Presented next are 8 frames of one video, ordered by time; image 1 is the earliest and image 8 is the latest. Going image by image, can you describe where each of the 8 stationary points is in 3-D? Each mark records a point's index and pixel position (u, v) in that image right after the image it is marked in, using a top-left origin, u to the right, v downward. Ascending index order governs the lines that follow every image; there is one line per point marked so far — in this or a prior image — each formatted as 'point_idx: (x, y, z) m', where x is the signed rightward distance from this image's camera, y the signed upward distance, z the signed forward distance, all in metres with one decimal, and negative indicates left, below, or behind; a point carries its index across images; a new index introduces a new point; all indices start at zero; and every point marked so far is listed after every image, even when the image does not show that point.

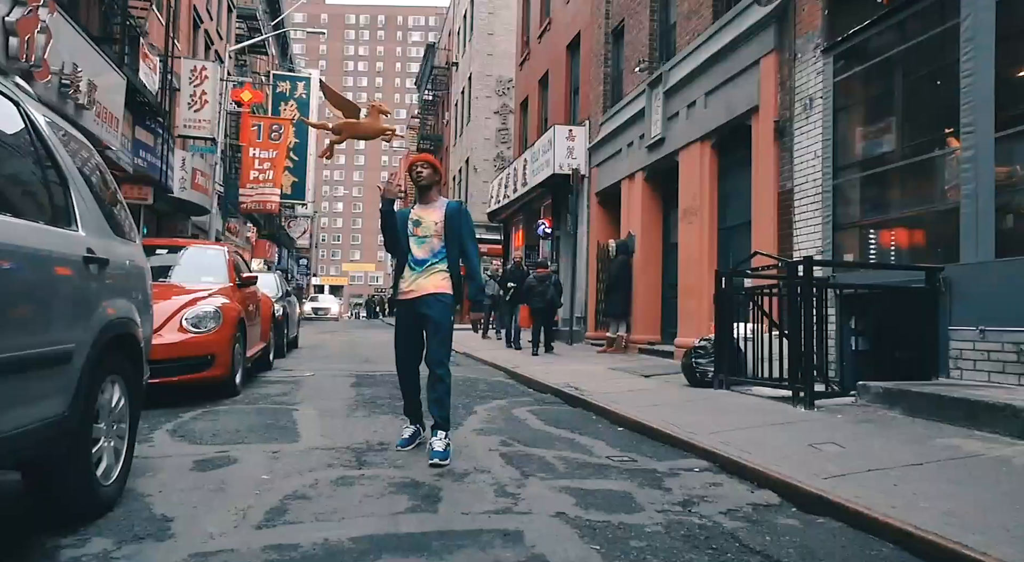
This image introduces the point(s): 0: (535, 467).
0: (+0.2, -1.3, +4.8) m
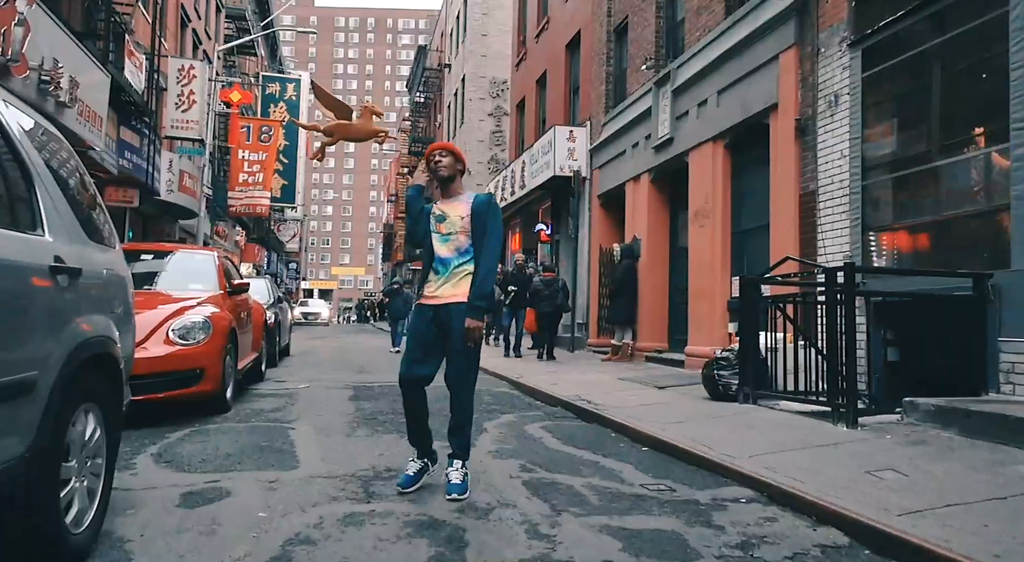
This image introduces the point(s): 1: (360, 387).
0: (+0.3, -1.4, +4.3) m
1: (-2.3, -1.6, +9.9) m
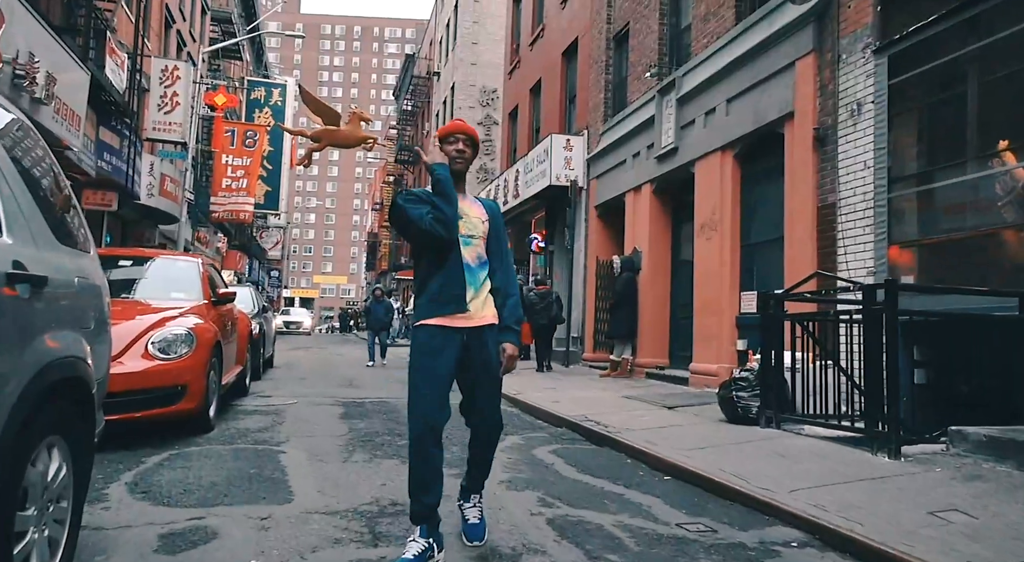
0: (+0.5, -1.5, +3.8) m
1: (-2.3, -1.7, +9.4) m
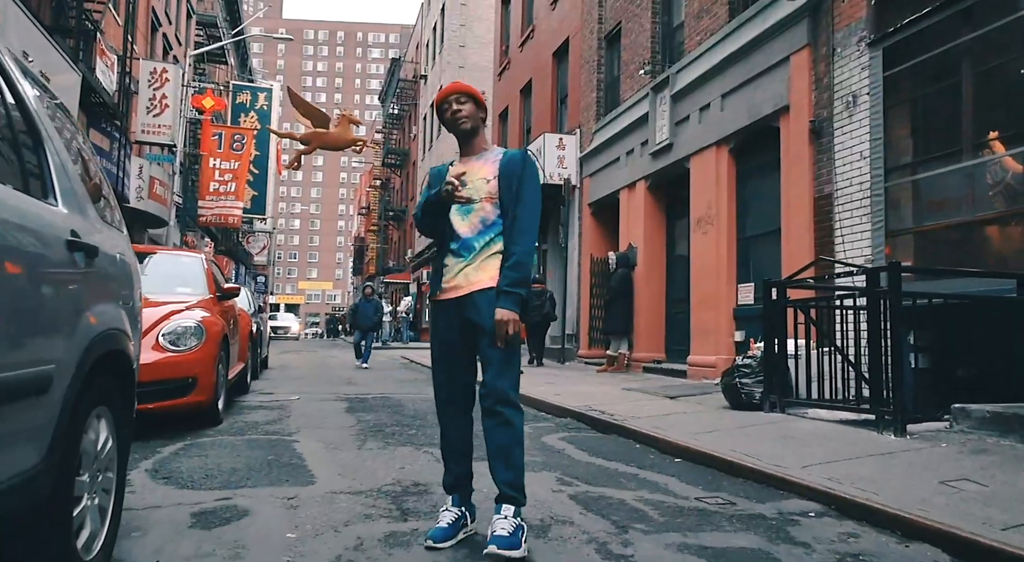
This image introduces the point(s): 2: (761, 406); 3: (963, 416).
0: (+0.6, -1.3, +3.8) m
1: (-2.2, -1.6, +9.4) m
2: (+2.7, -1.3, +7.2) m
3: (+3.5, -1.1, +5.3) m
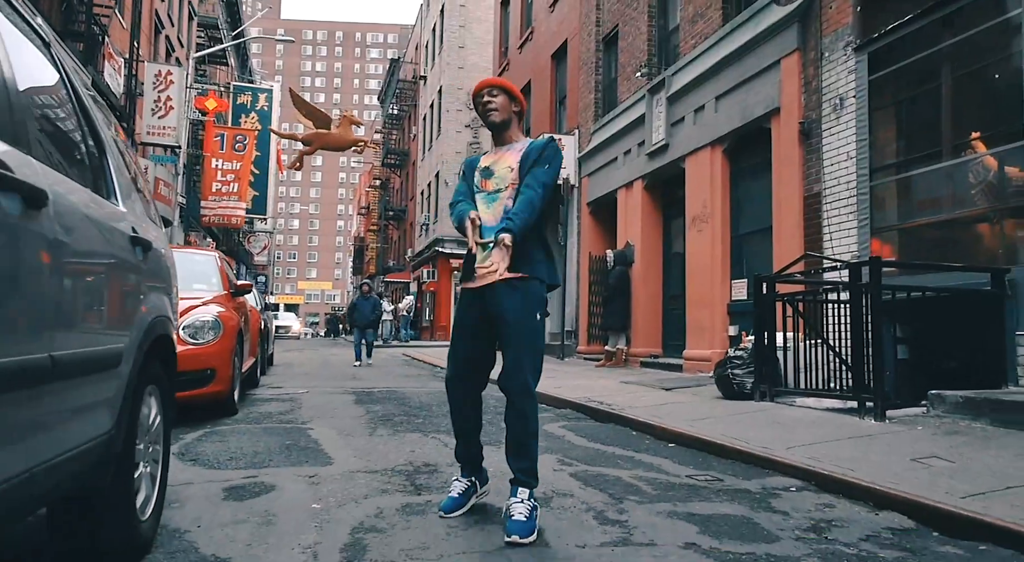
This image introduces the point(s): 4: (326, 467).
0: (+0.7, -1.3, +4.2) m
1: (-2.2, -1.6, +9.7) m
2: (+2.7, -1.3, +7.5) m
3: (+3.5, -1.0, +5.6) m
4: (-1.3, -1.3, +4.7) m
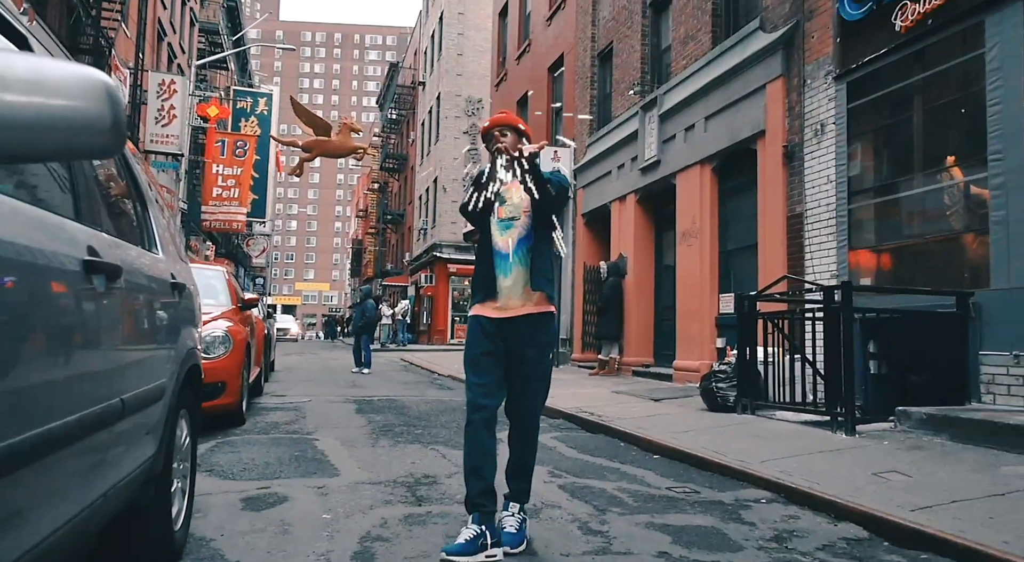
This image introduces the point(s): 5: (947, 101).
0: (+0.6, -1.5, +4.6) m
1: (-2.3, -1.8, +10.1) m
2: (+2.6, -1.5, +7.9) m
3: (+3.5, -1.2, +6.0) m
4: (-1.3, -1.5, +5.1) m
5: (+4.5, +1.9, +7.0) m
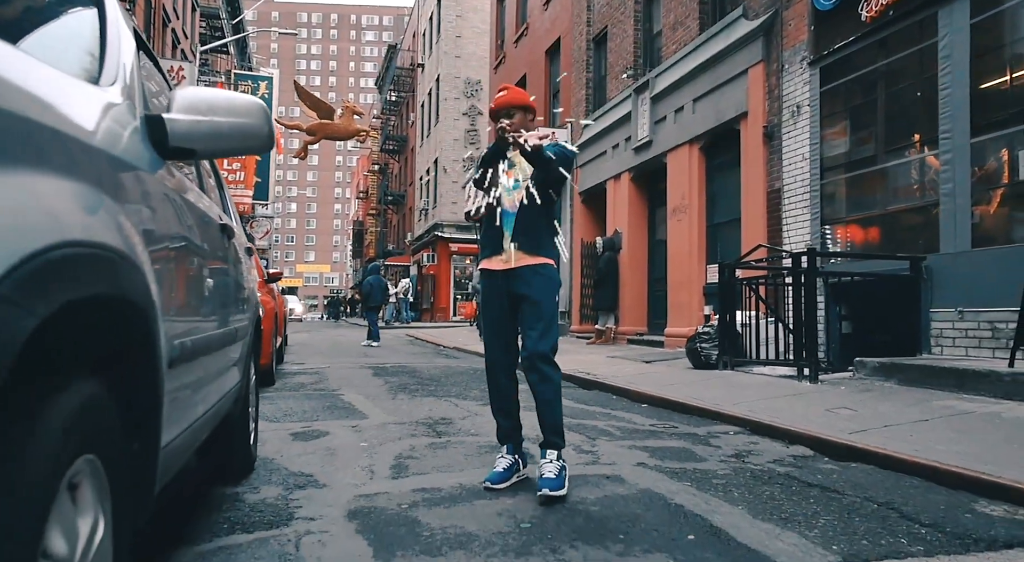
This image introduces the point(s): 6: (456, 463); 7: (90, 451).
0: (+0.7, -1.2, +5.4) m
1: (-2.2, -1.4, +10.9) m
2: (+2.7, -1.1, +8.7) m
3: (+3.5, -0.9, +6.8) m
4: (-1.3, -1.2, +5.9) m
5: (+4.5, +2.3, +7.7) m
6: (-0.4, -1.2, +4.3) m
7: (-0.7, -0.3, +1.2) m
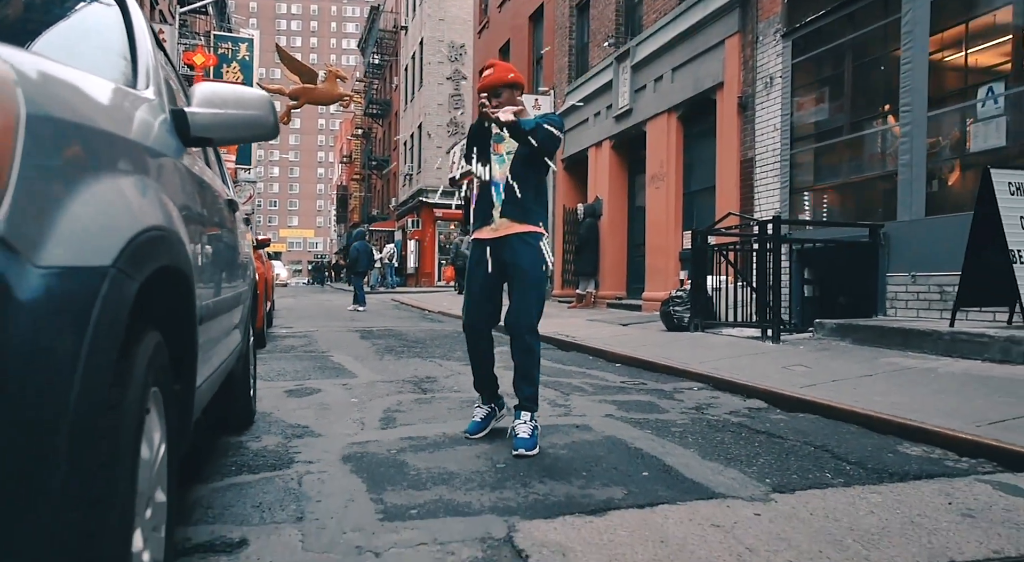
0: (+0.5, -0.9, +5.8) m
1: (-2.5, -0.8, +11.3) m
2: (+2.4, -0.6, +9.2) m
3: (+3.3, -0.5, +7.3) m
4: (-1.5, -0.9, +6.3) m
5: (+4.3, +2.7, +8.1) m
6: (-0.5, -0.9, +4.7) m
7: (-0.8, -0.2, +1.6) m
